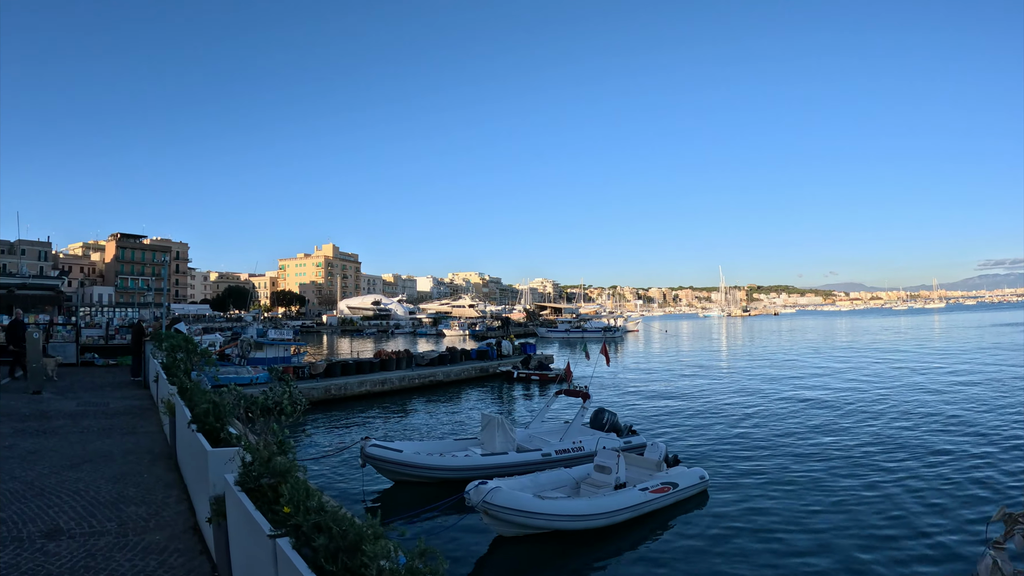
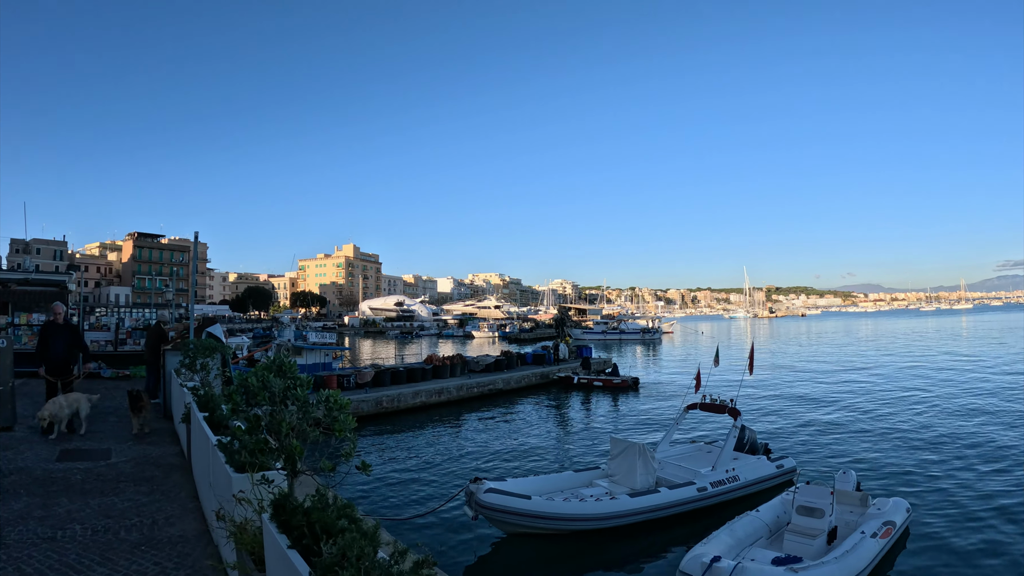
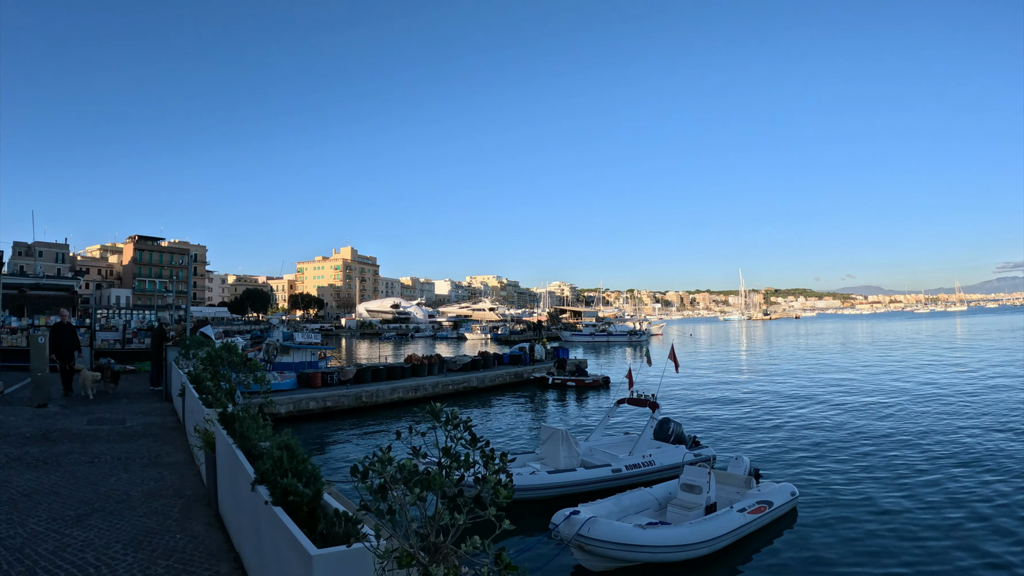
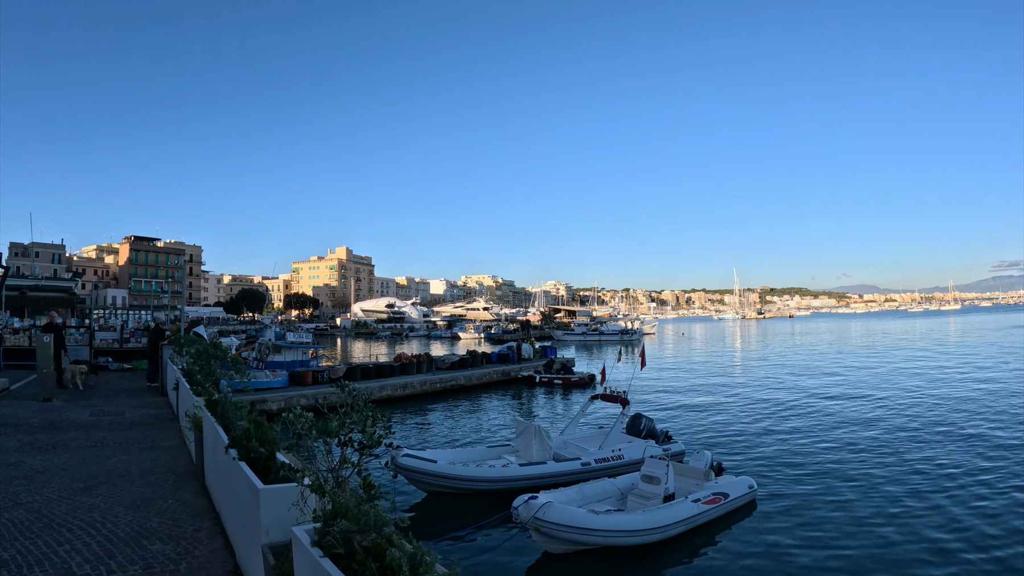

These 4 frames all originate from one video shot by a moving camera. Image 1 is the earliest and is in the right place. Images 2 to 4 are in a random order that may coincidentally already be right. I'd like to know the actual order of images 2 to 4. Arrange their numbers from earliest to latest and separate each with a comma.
4, 3, 2
